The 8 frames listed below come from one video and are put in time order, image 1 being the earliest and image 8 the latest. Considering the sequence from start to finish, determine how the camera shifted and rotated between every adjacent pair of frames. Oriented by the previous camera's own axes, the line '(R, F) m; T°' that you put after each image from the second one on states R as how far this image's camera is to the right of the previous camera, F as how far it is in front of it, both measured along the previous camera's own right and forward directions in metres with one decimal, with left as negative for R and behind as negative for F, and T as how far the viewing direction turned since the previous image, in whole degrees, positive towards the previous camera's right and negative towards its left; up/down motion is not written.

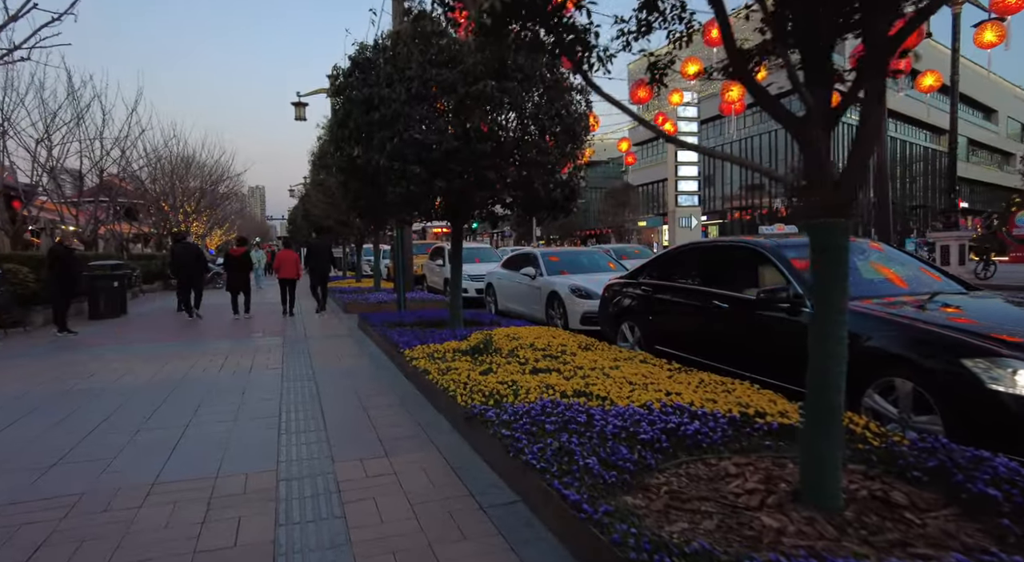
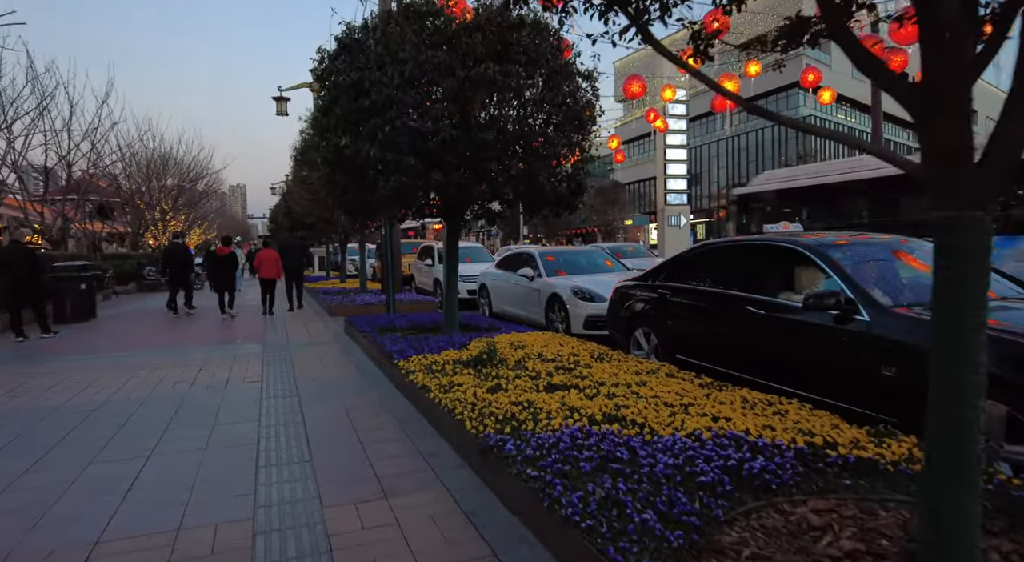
(-0.2, +0.6) m; +2°
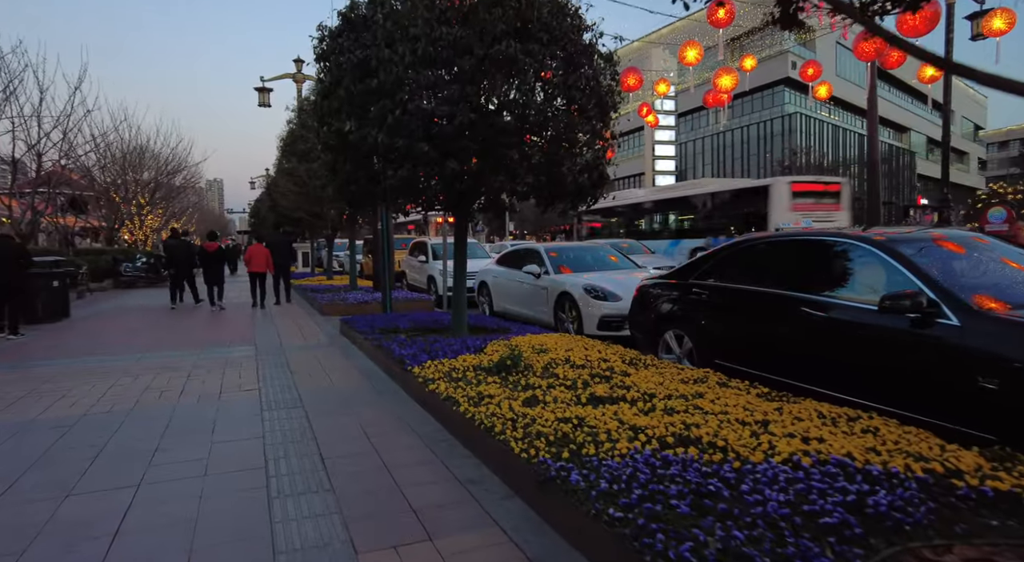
(-0.4, +0.5) m; +2°
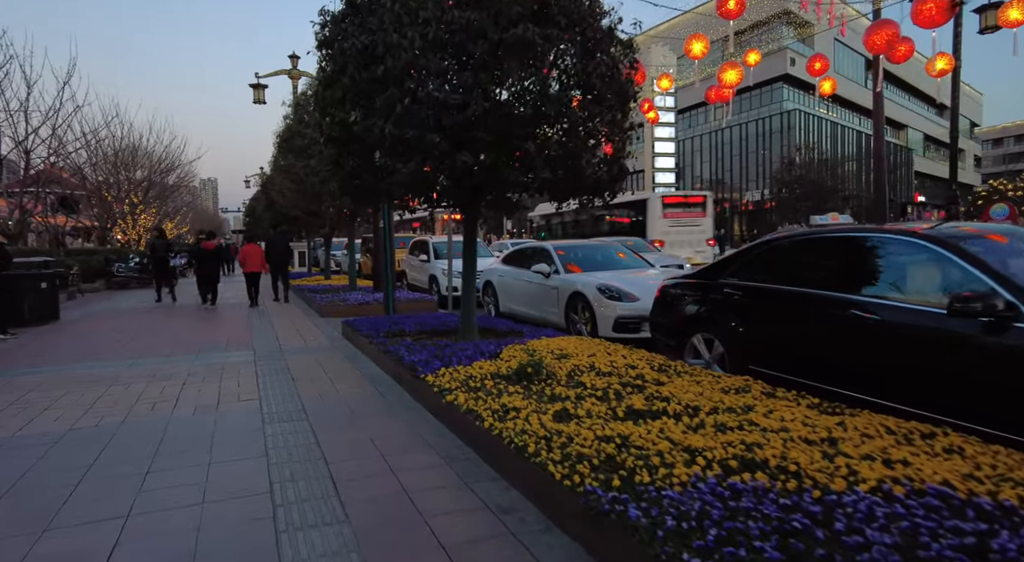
(-0.2, +0.4) m; 0°
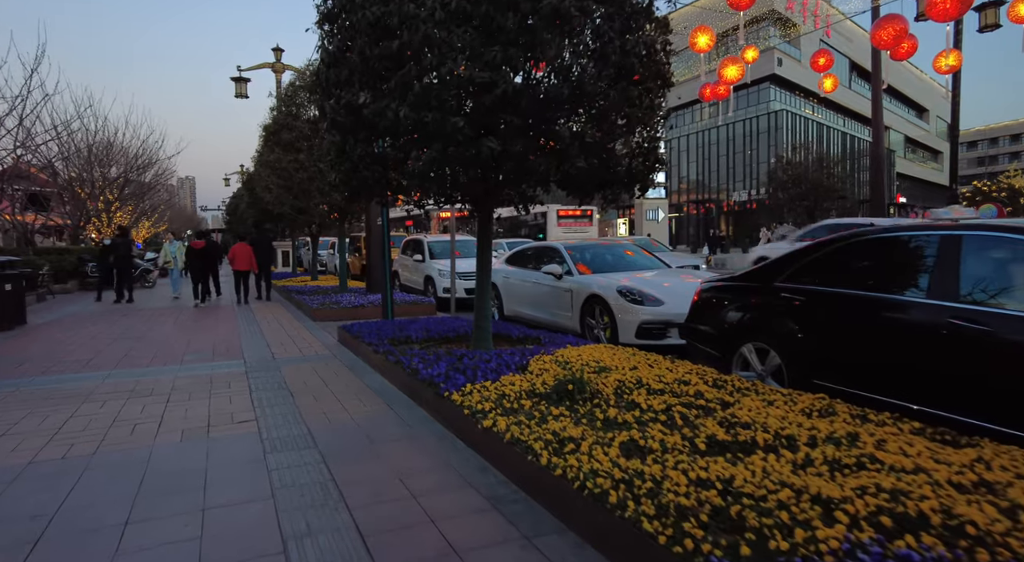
(-0.4, +0.6) m; +2°
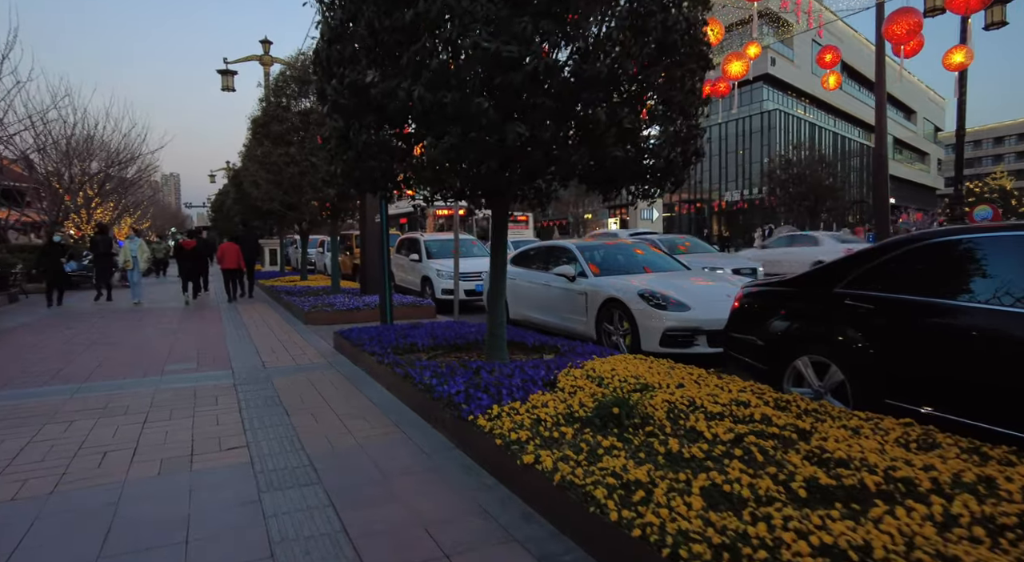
(-0.3, +0.6) m; +1°
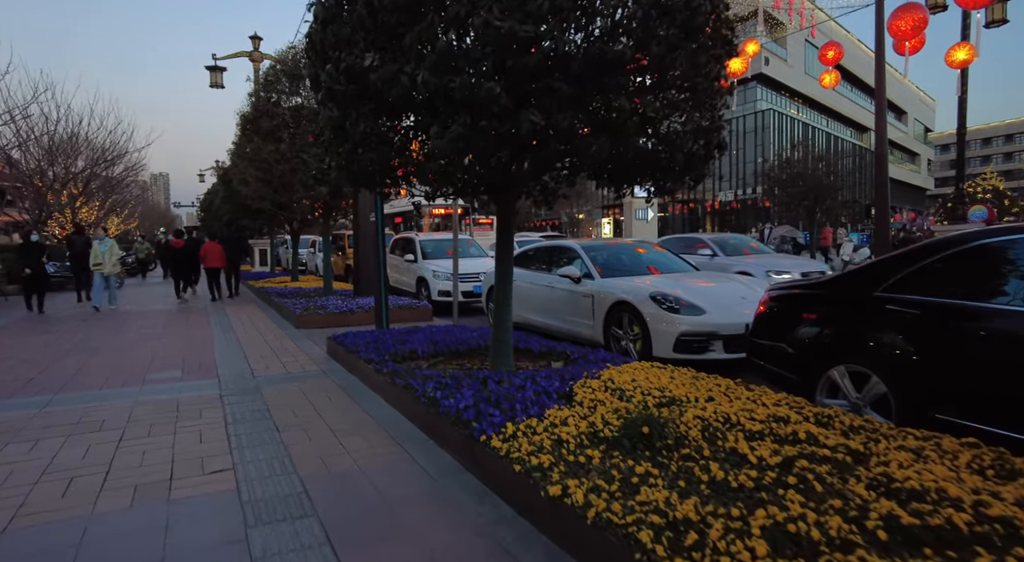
(-0.1, +0.4) m; +1°
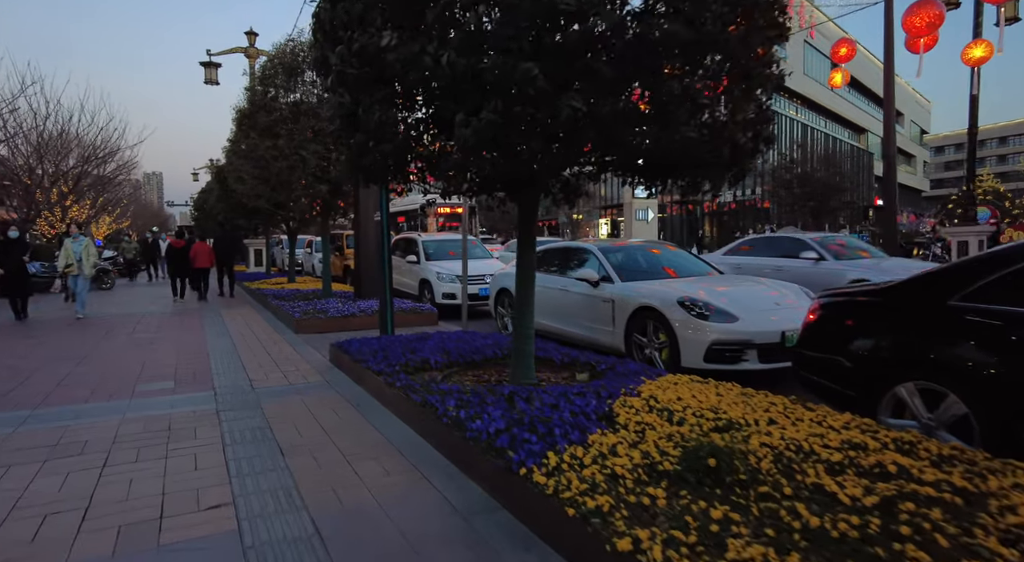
(-0.3, +0.4) m; +1°
